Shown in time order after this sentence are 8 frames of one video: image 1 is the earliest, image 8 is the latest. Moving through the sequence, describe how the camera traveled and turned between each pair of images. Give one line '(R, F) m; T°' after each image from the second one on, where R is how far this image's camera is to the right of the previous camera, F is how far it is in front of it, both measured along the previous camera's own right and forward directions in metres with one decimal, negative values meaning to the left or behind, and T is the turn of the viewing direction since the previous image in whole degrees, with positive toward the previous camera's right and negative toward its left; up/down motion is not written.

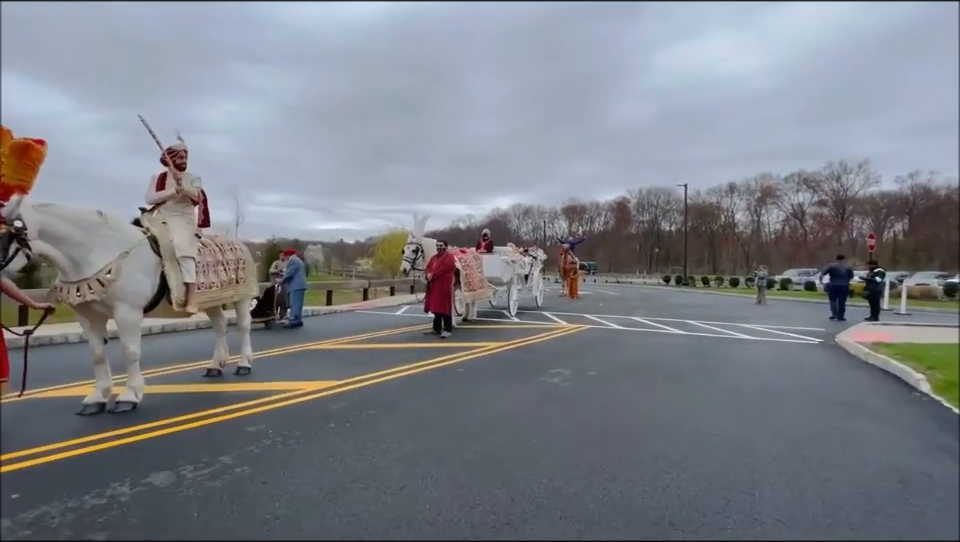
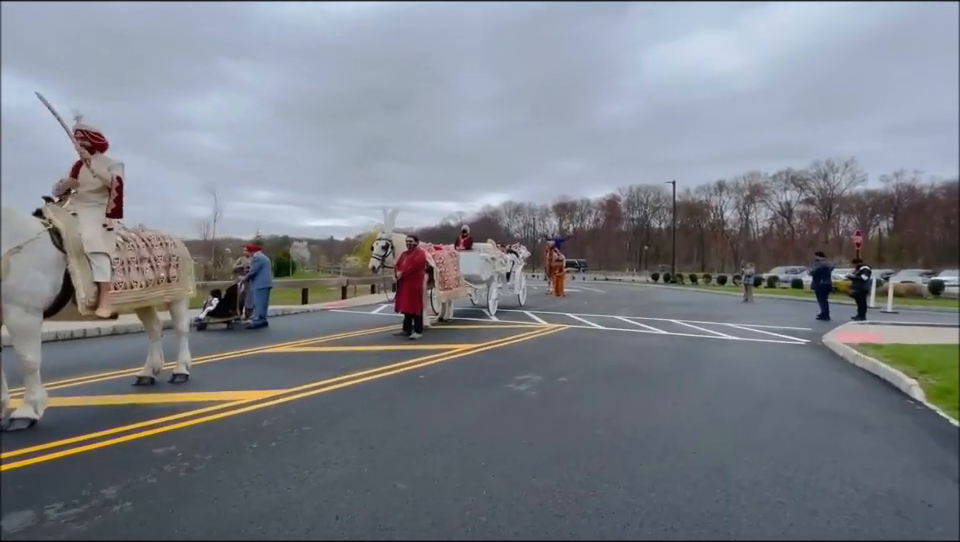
(+0.5, +0.6) m; +1°
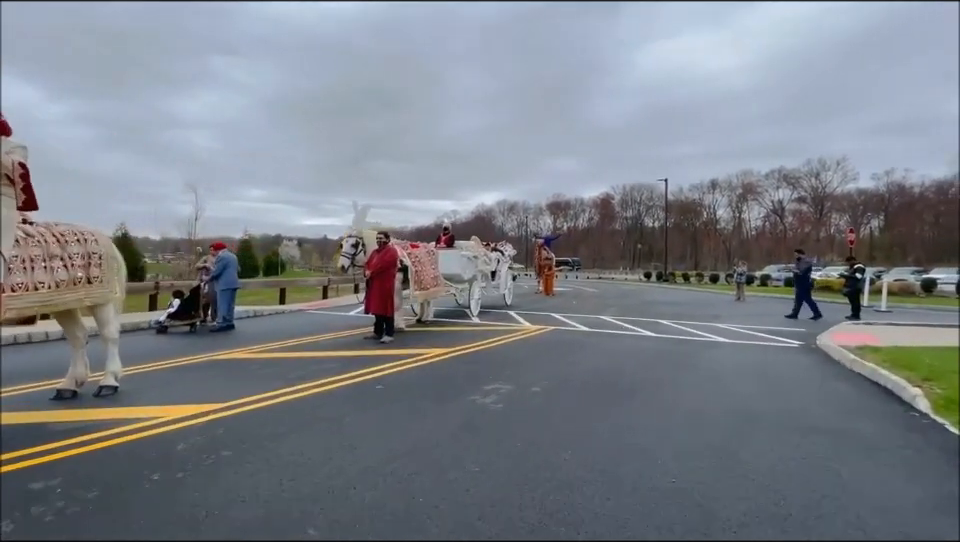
(+0.5, +0.6) m; +1°
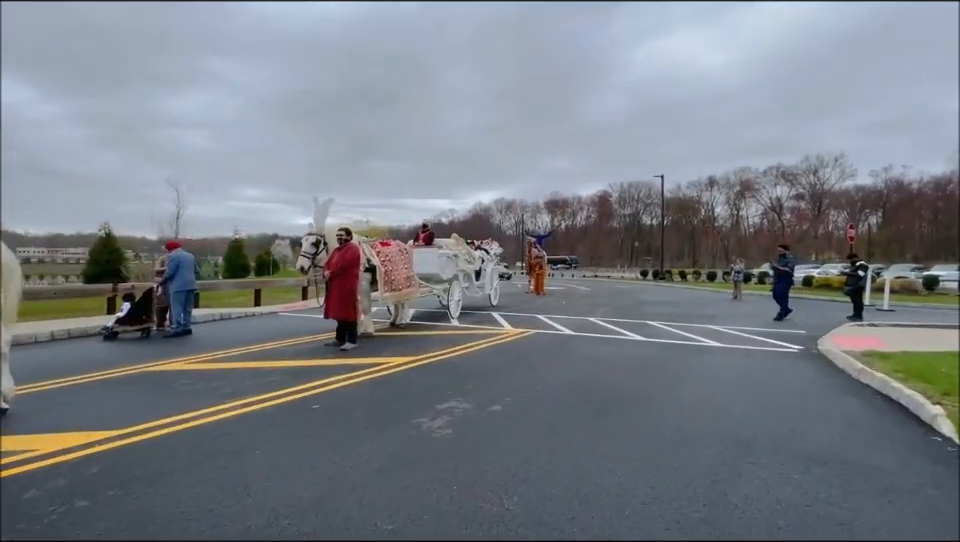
(+0.6, +0.9) m; 0°
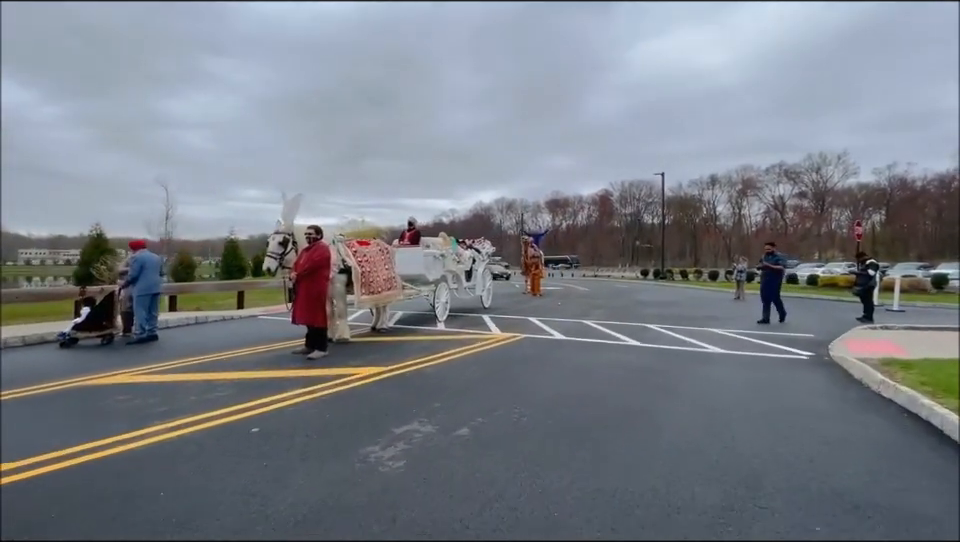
(+0.4, +0.8) m; 0°
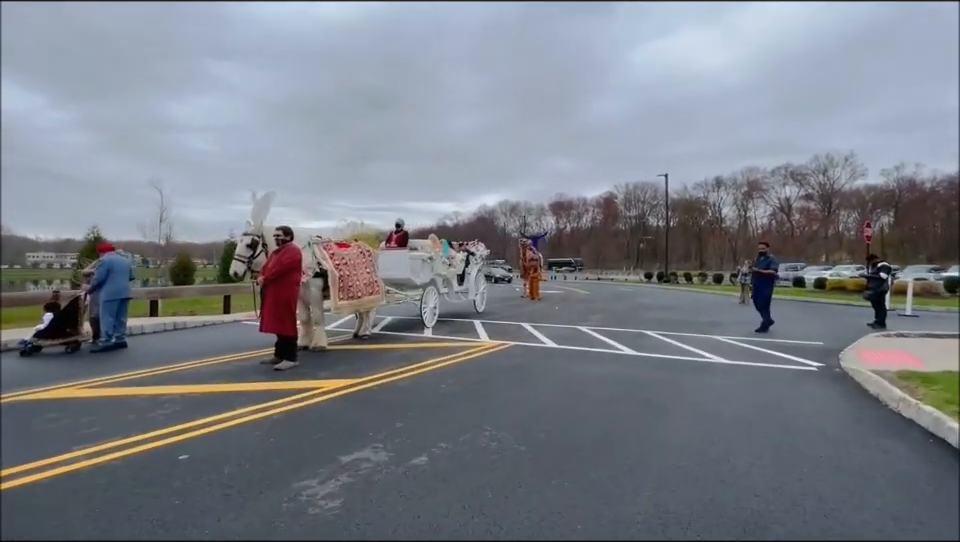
(+0.4, +0.6) m; -1°
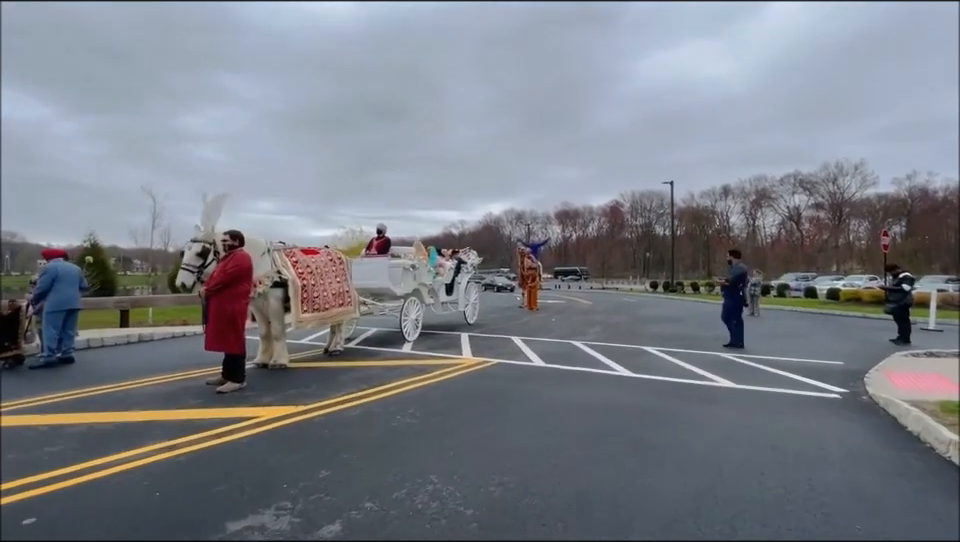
(+0.6, +1.0) m; -1°
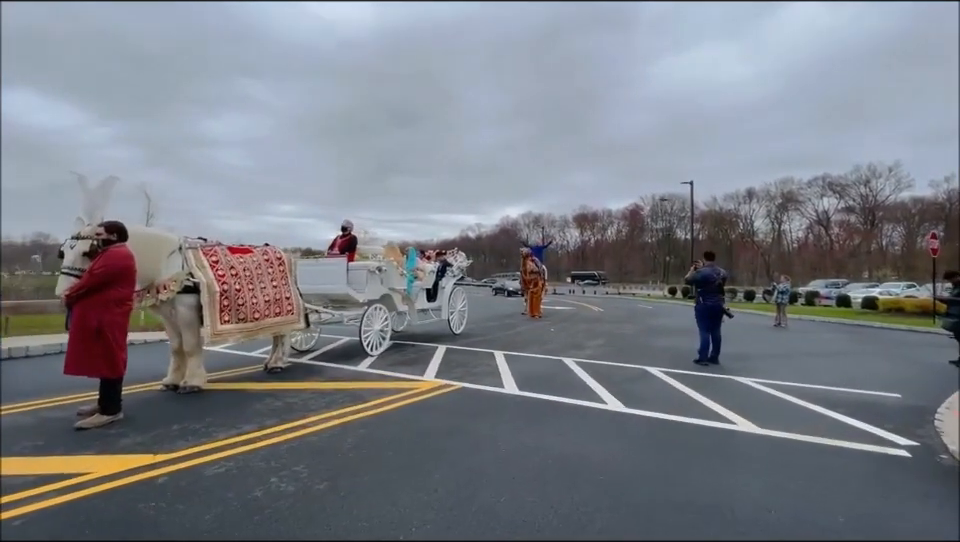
(+1.0, +1.7) m; -2°
